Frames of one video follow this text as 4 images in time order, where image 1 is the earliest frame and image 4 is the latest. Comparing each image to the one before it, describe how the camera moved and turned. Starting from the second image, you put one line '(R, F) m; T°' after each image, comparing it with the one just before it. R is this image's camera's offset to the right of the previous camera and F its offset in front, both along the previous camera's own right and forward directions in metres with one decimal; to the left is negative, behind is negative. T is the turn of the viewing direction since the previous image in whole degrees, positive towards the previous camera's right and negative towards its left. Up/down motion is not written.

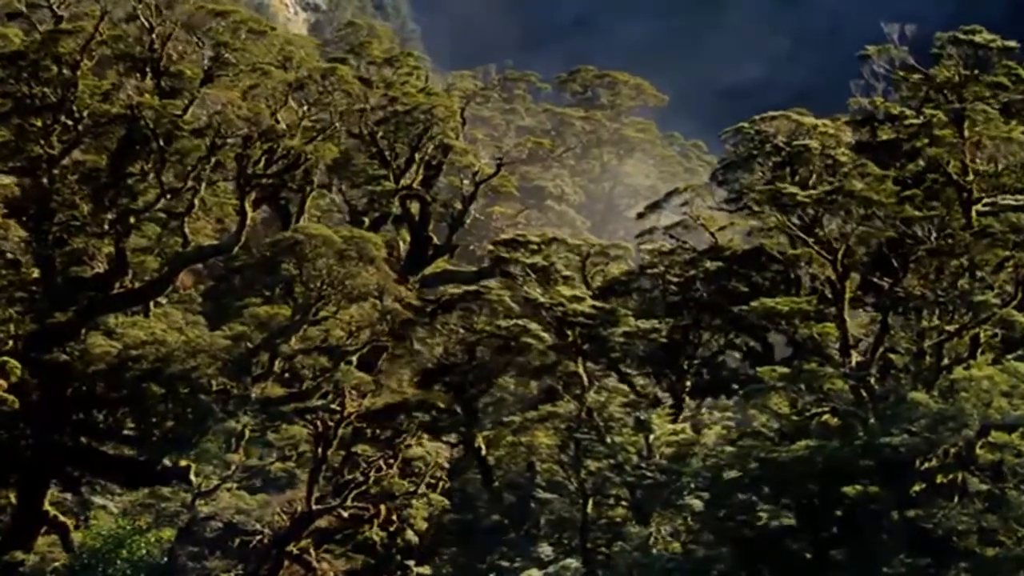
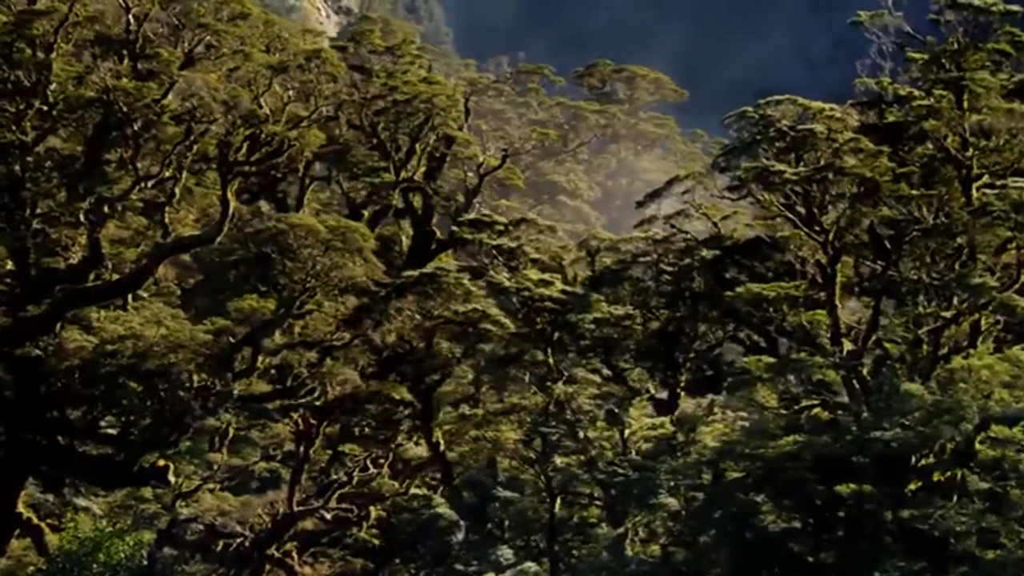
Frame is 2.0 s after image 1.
(+0.6, +0.6) m; -2°
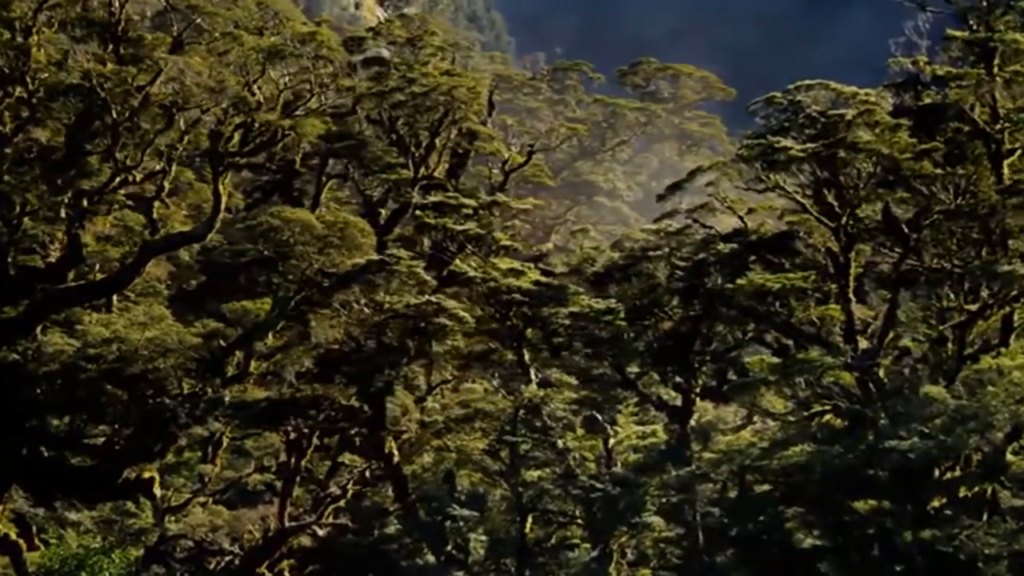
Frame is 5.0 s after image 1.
(+0.7, +1.0) m; -3°
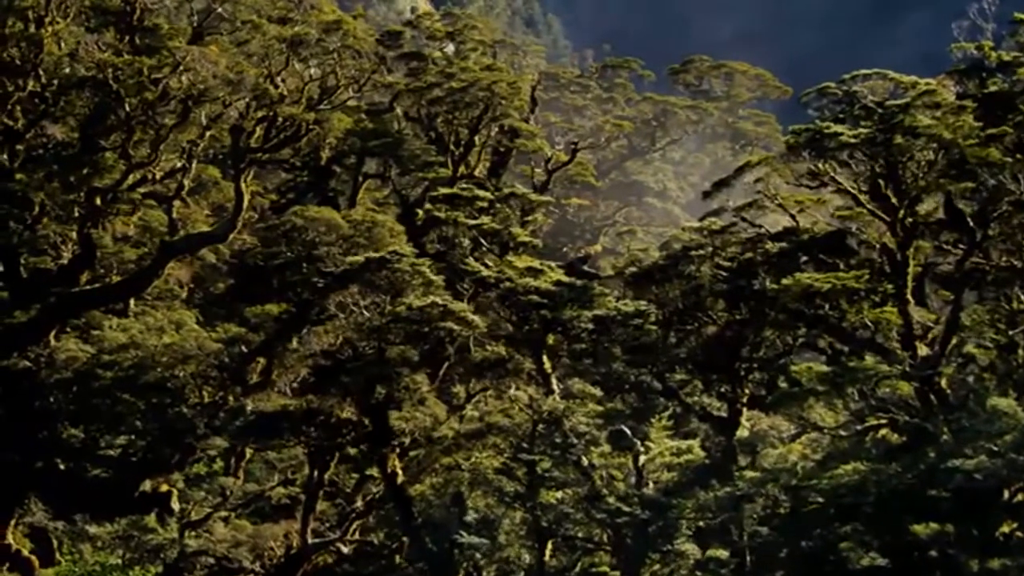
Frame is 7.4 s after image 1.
(+0.3, +0.8) m; -3°
